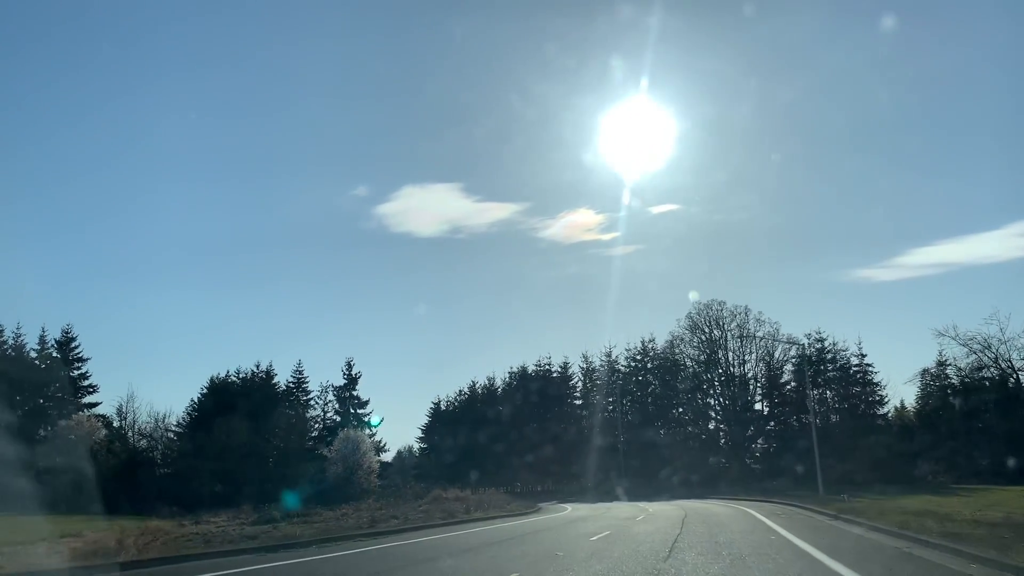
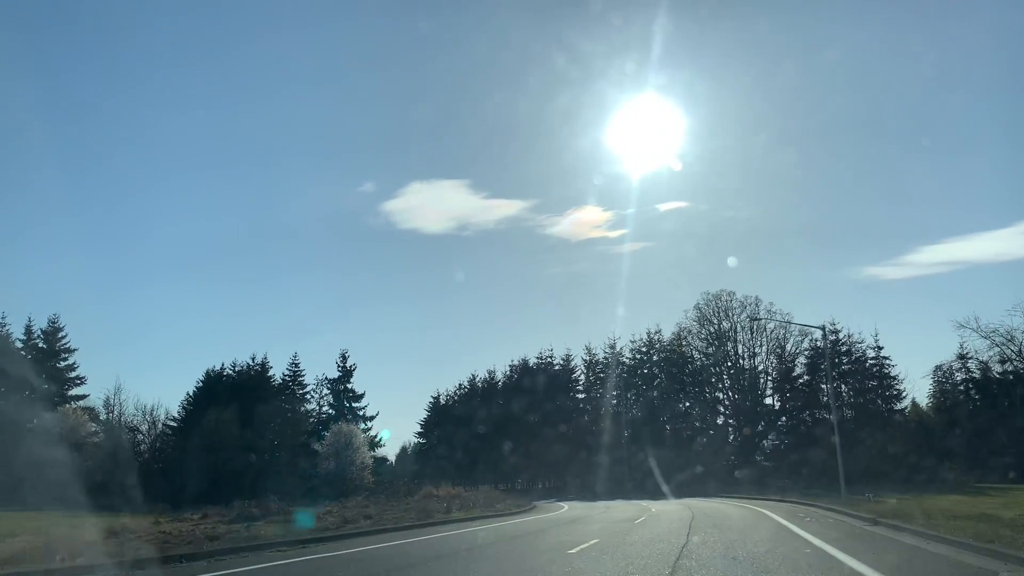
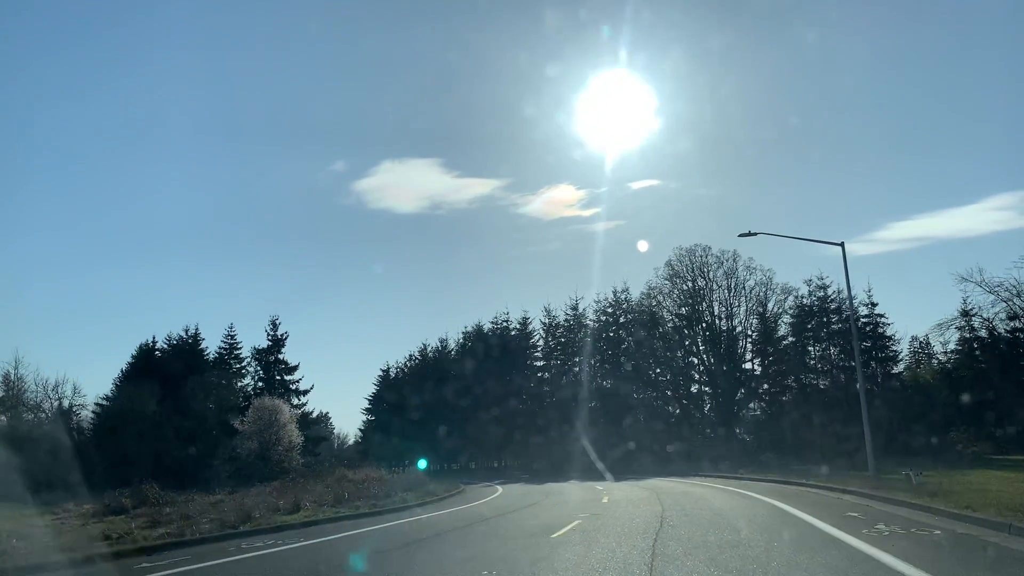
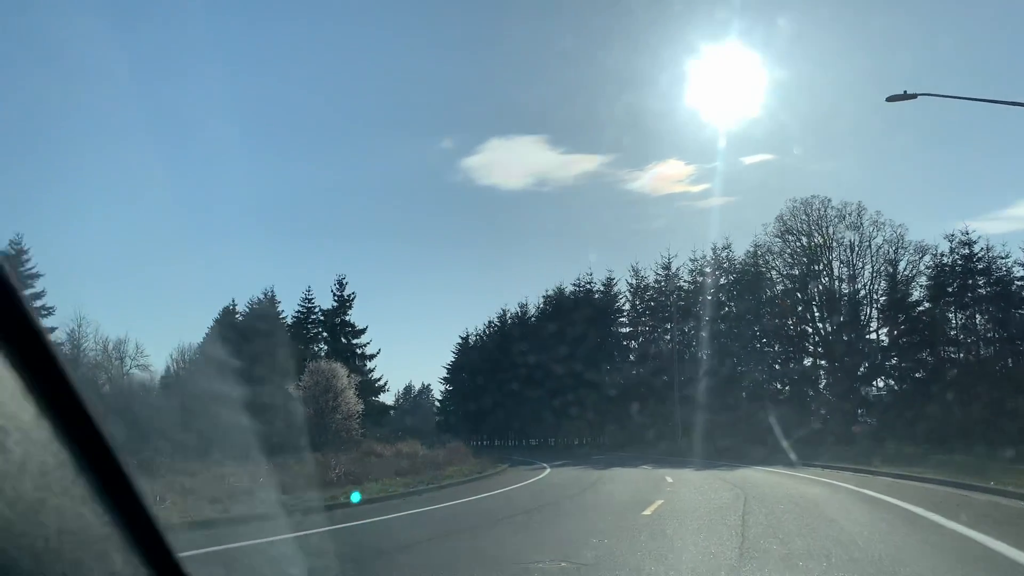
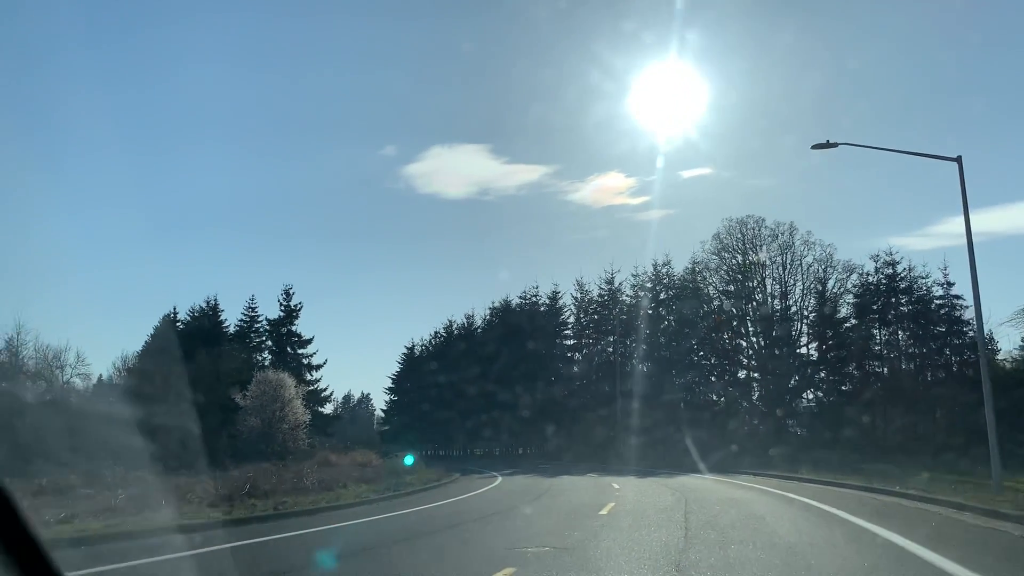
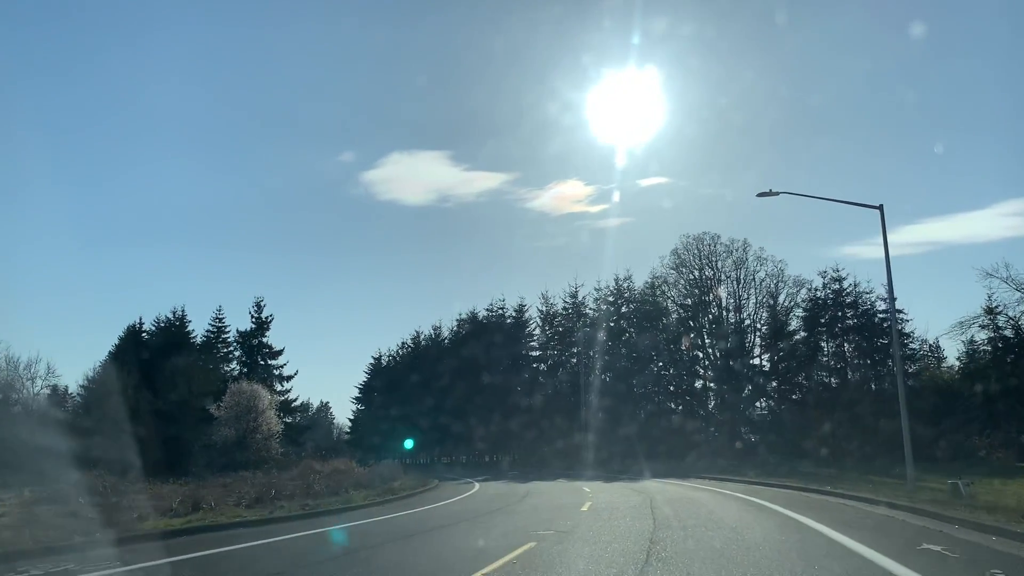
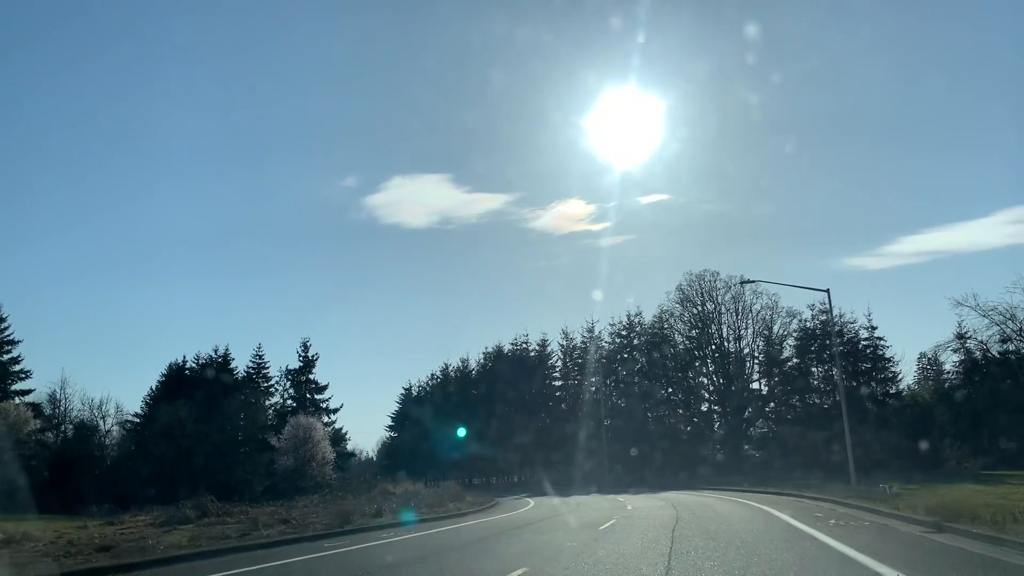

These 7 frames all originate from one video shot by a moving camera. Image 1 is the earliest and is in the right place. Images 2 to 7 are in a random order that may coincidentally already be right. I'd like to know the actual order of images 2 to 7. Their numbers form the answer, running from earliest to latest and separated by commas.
2, 7, 3, 6, 5, 4
